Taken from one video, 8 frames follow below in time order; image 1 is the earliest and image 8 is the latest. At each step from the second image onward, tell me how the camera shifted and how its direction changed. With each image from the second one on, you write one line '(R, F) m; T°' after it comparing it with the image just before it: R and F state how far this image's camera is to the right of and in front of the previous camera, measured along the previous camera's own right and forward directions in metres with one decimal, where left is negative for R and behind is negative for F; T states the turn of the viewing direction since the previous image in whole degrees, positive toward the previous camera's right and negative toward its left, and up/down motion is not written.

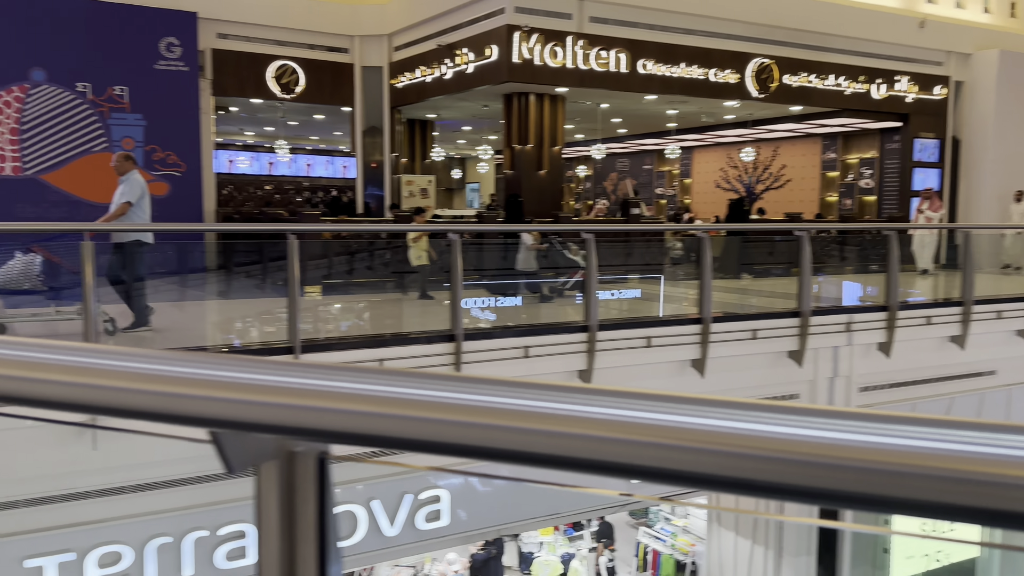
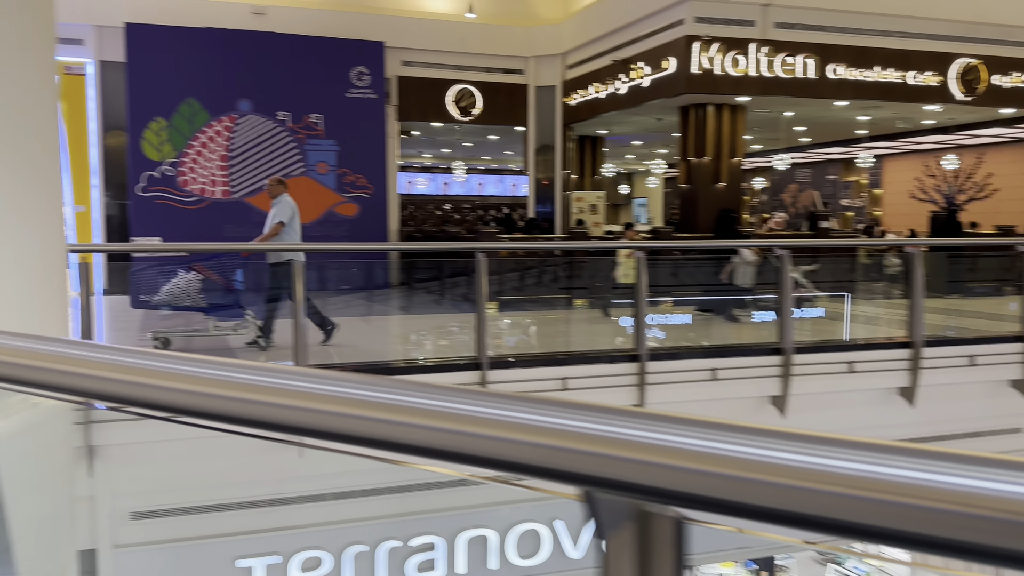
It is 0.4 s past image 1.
(-0.1, +0.1) m; -12°
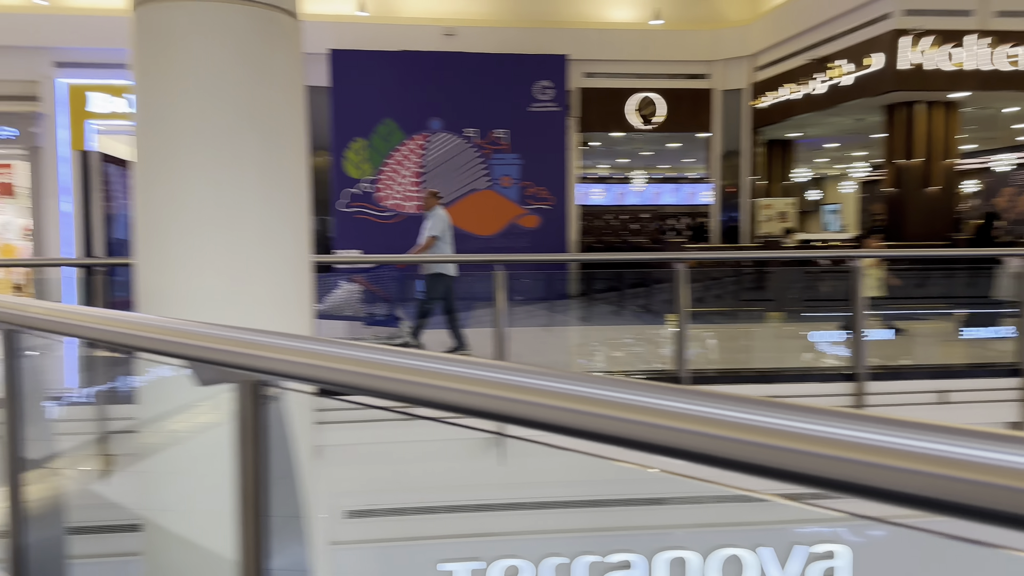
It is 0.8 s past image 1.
(-0.2, +0.1) m; -12°
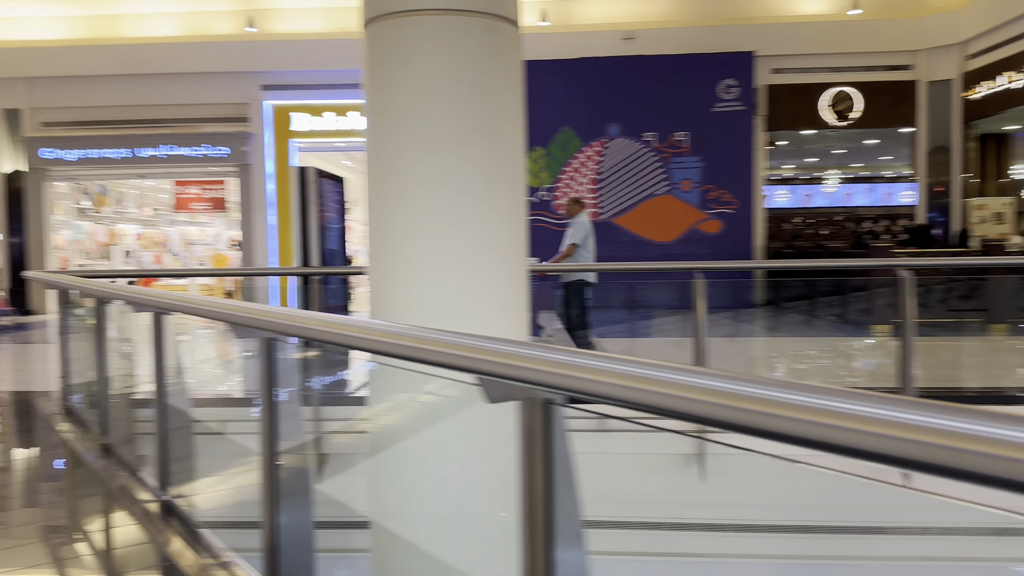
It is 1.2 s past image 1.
(-0.2, +0.1) m; -12°
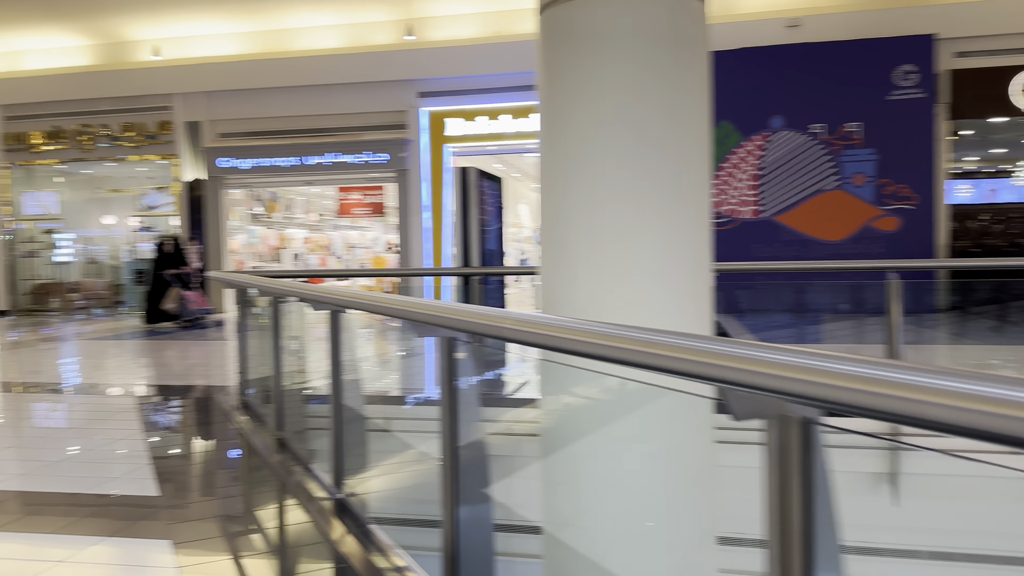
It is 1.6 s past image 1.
(-0.1, +0.1) m; -10°
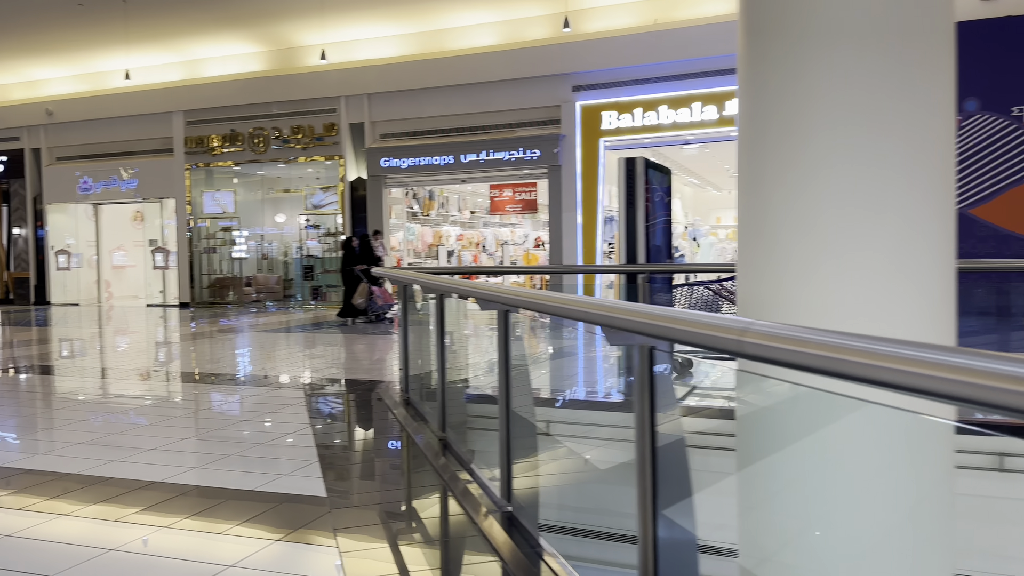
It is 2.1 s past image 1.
(-0.1, +0.2) m; -10°
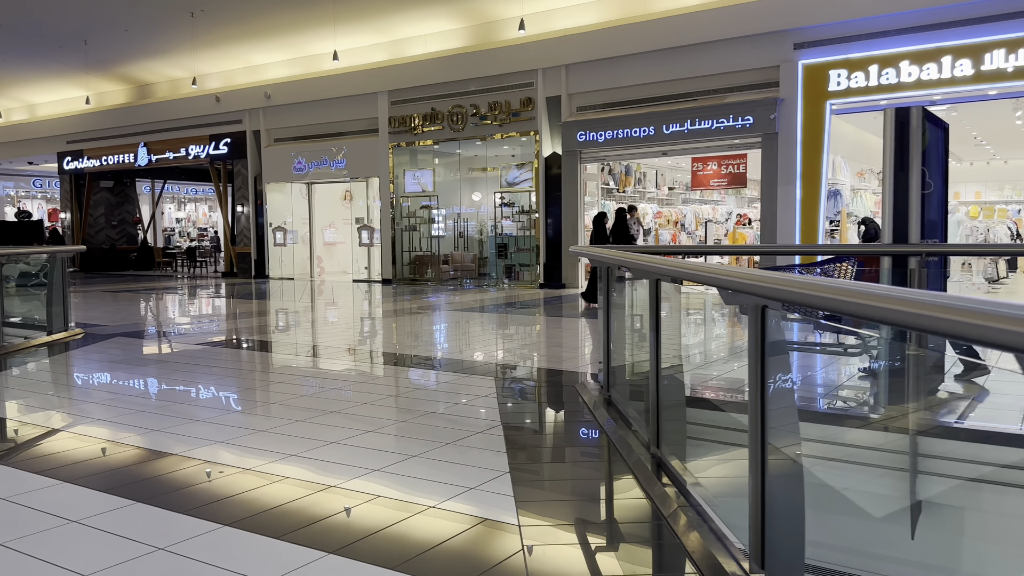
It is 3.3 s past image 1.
(-0.1, +0.5) m; -14°
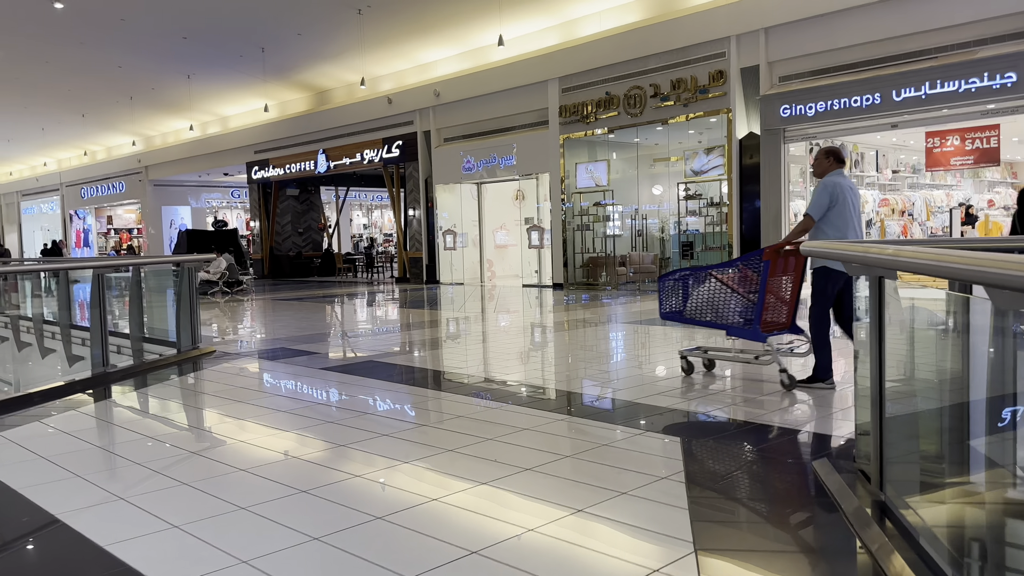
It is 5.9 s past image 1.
(0.0, +1.0) m; -13°
